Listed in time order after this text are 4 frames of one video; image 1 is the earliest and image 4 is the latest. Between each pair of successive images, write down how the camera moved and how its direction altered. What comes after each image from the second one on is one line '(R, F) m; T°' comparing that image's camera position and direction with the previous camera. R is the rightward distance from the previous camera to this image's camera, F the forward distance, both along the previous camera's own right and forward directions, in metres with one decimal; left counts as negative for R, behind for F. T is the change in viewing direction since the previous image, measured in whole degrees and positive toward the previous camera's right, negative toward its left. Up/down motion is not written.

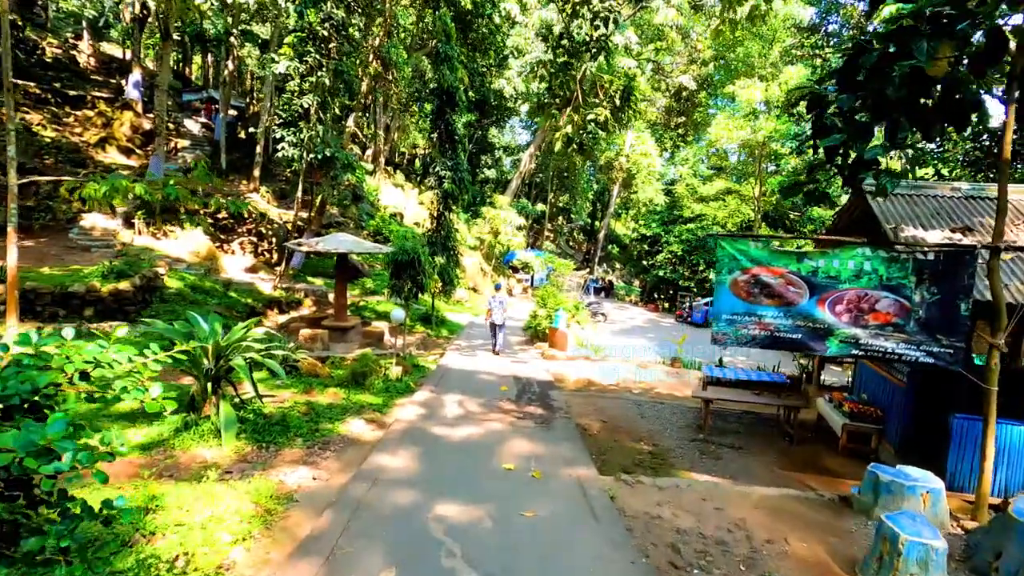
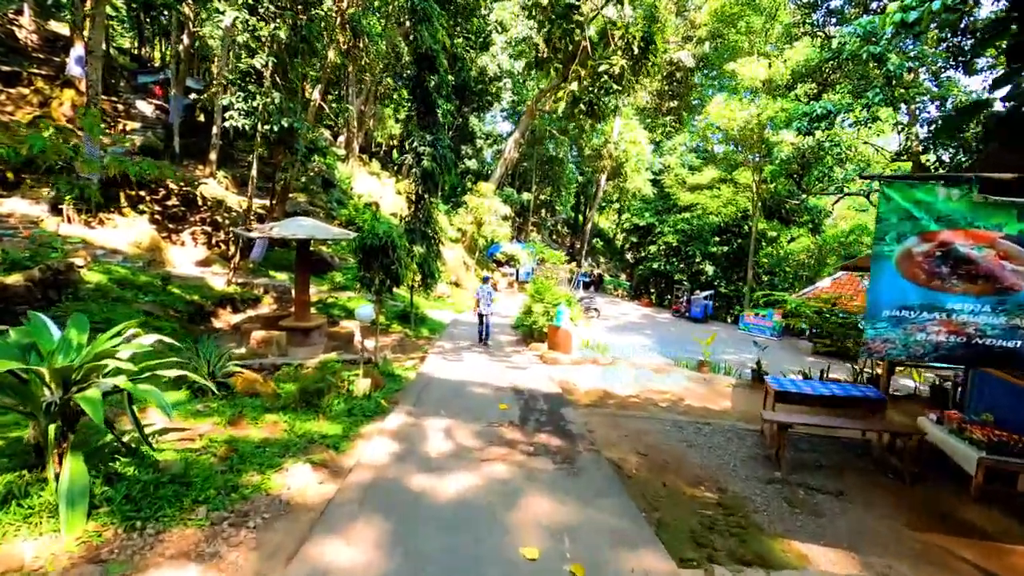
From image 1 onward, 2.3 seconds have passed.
(-0.2, +1.4) m; +2°
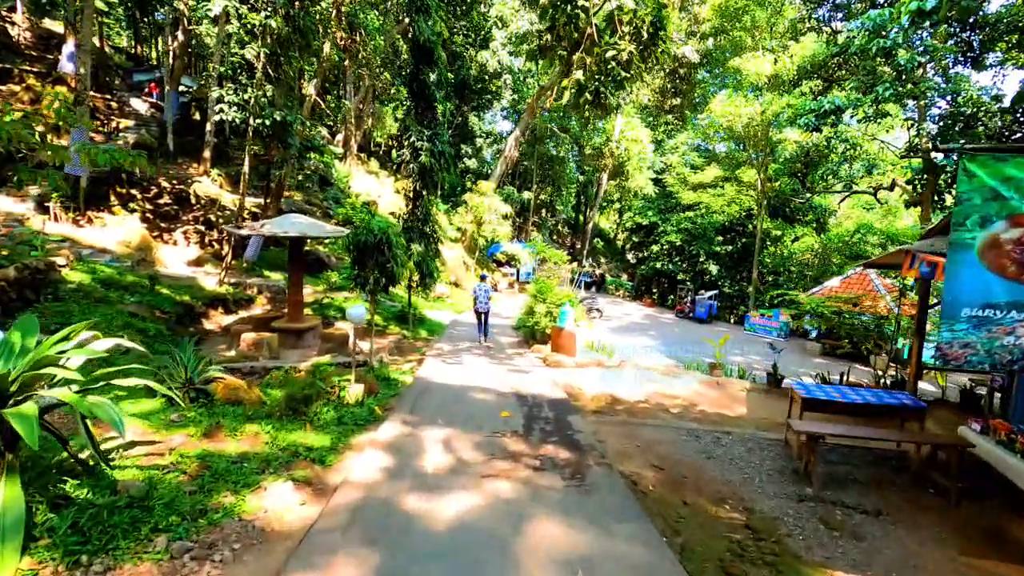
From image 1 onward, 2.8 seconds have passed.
(0.0, +0.3) m; 0°
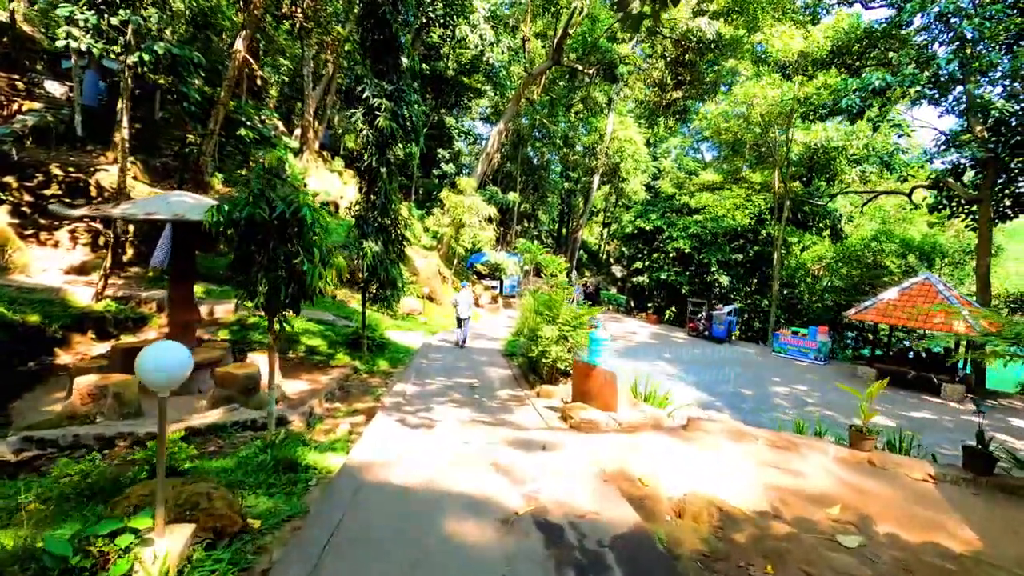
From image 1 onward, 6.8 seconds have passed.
(-0.2, +2.7) m; +2°
